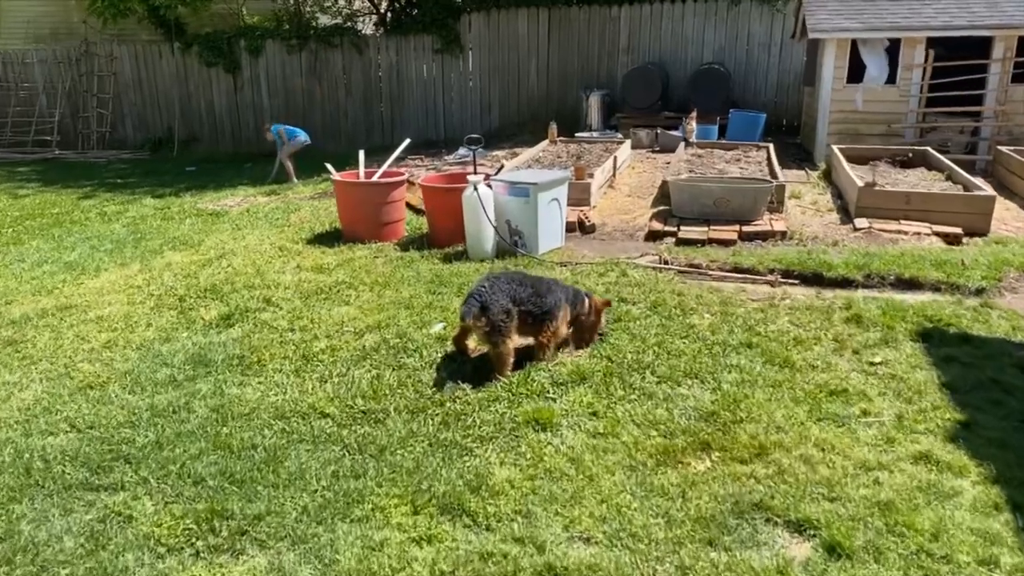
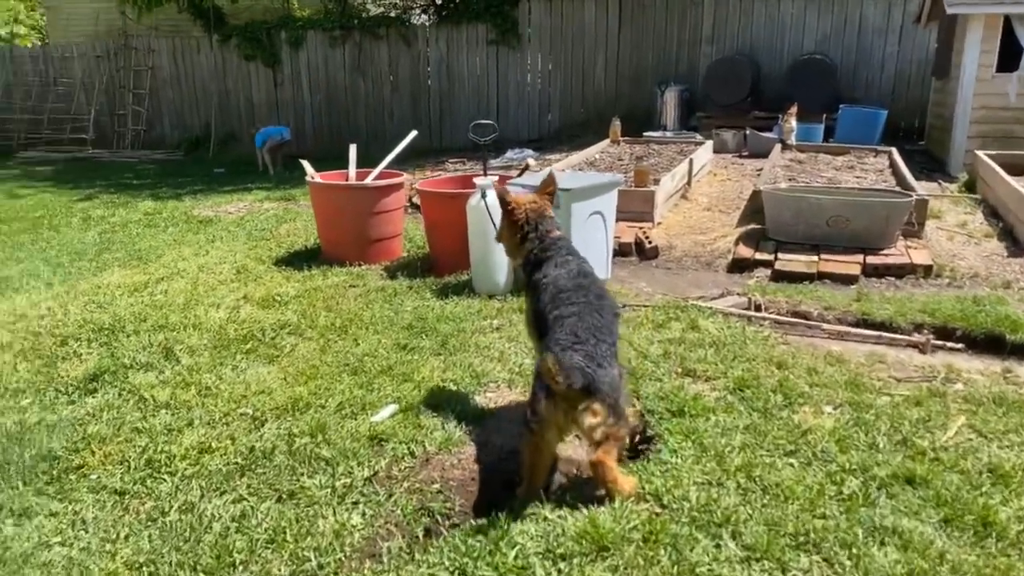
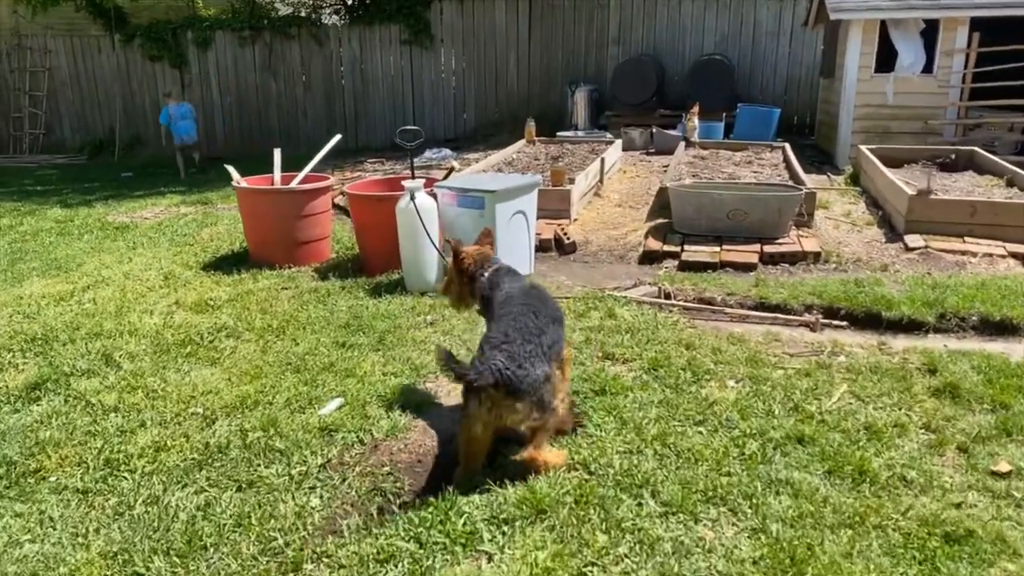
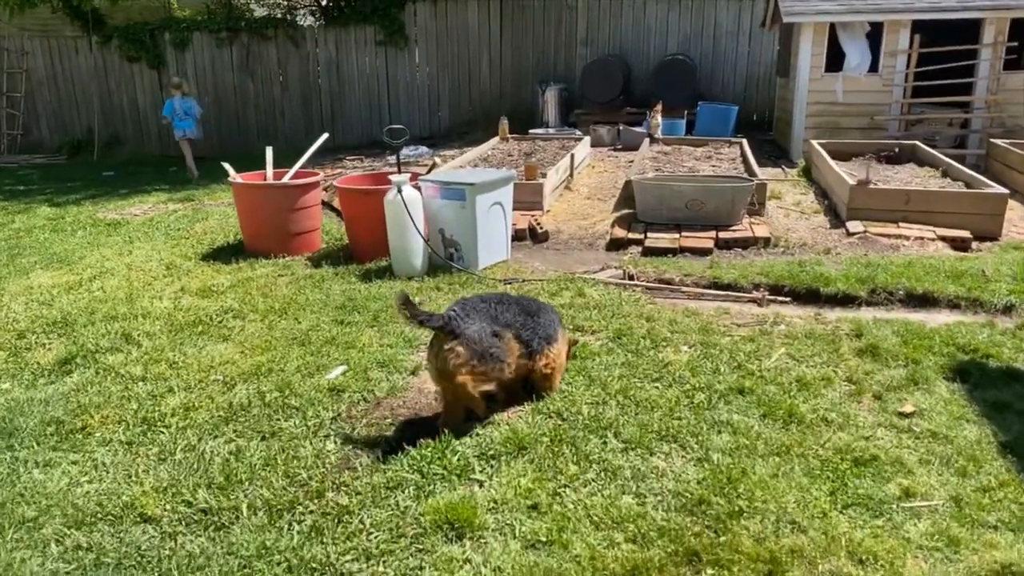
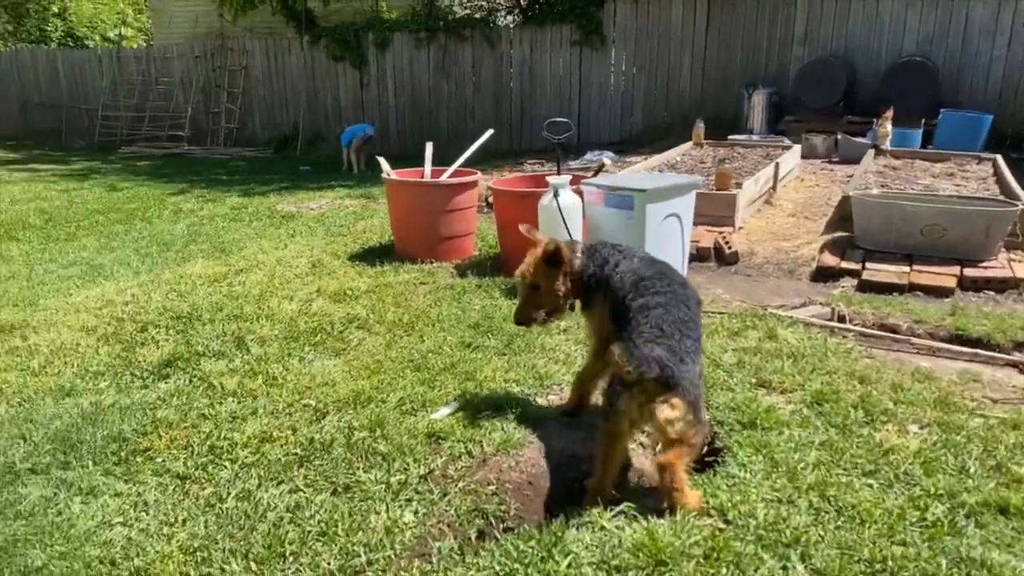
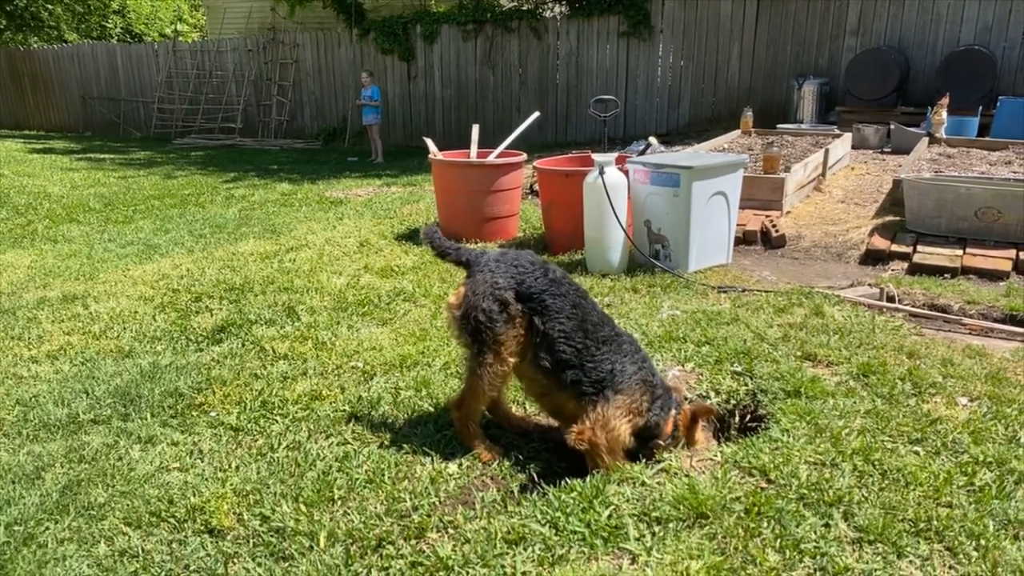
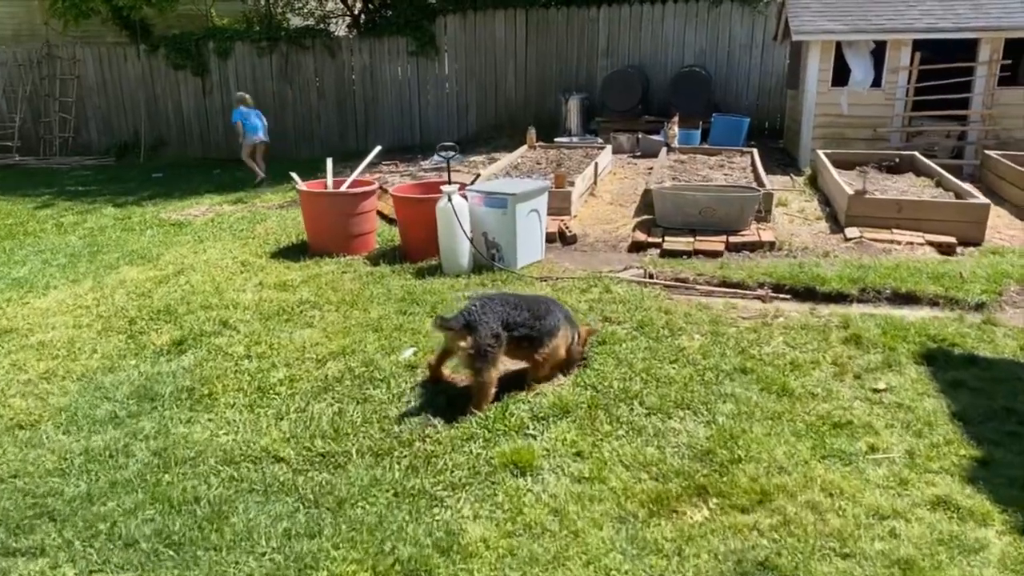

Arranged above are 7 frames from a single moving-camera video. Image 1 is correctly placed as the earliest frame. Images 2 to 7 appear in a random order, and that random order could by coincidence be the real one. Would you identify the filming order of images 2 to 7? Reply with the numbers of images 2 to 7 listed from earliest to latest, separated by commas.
7, 4, 3, 2, 5, 6
